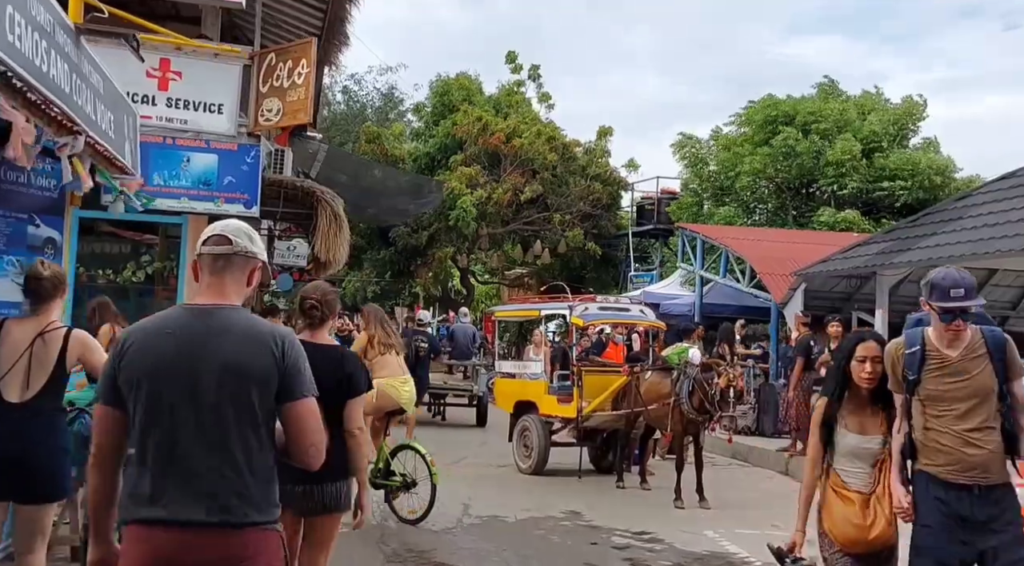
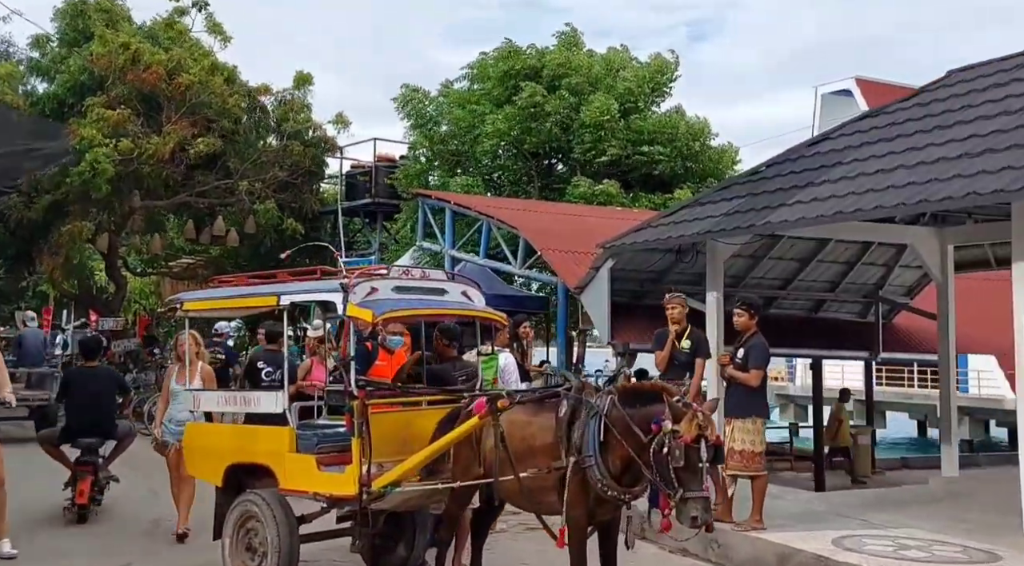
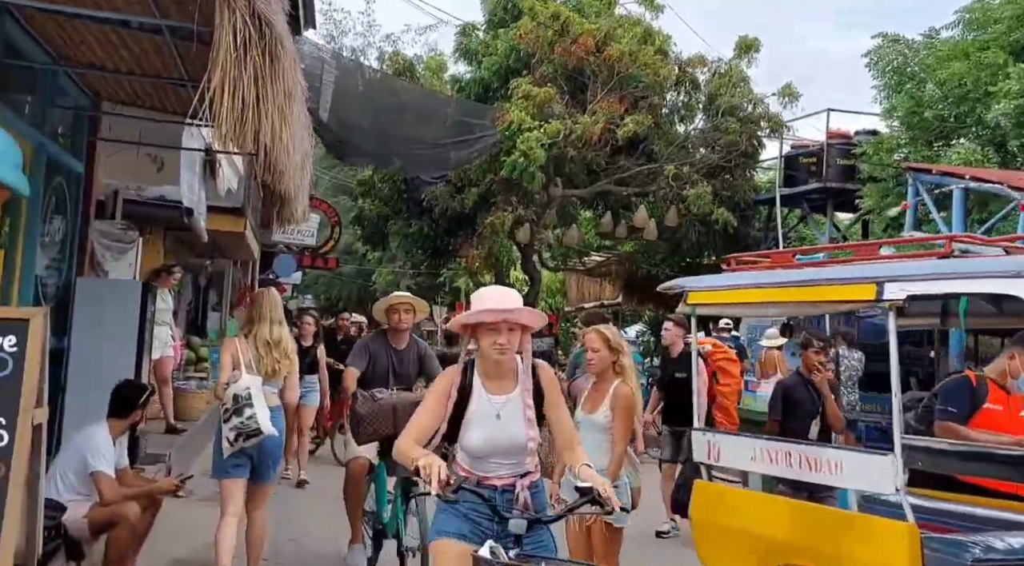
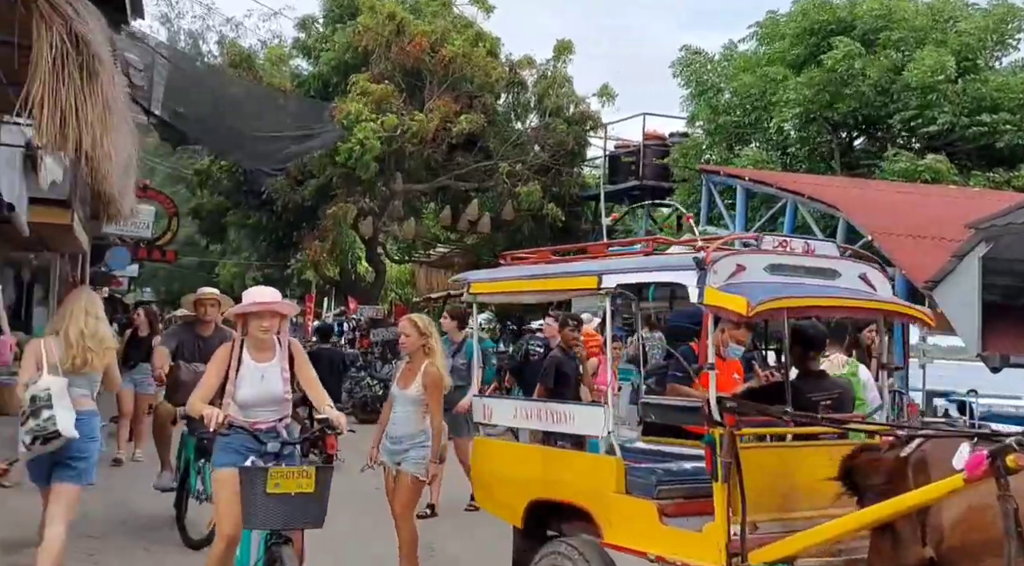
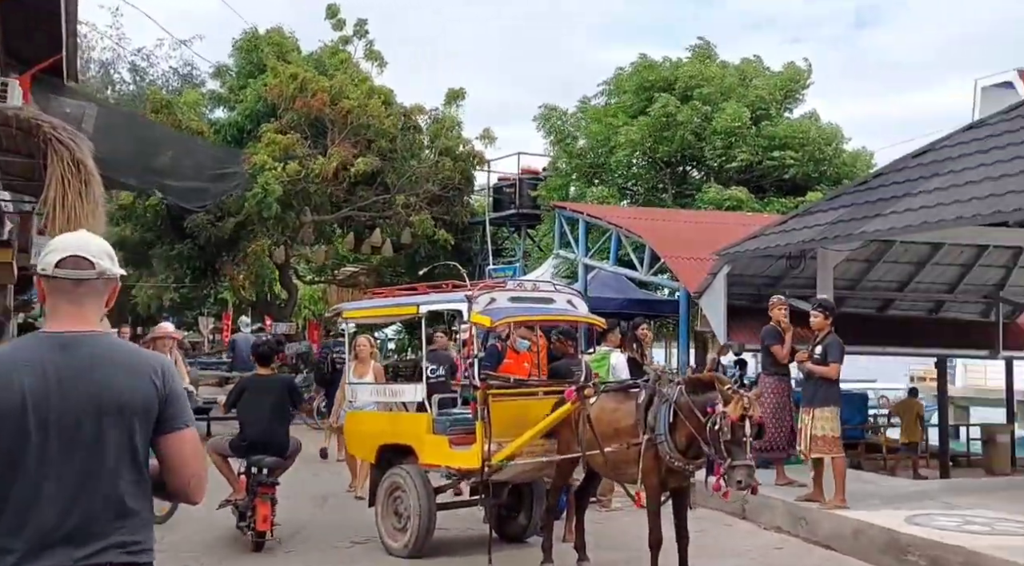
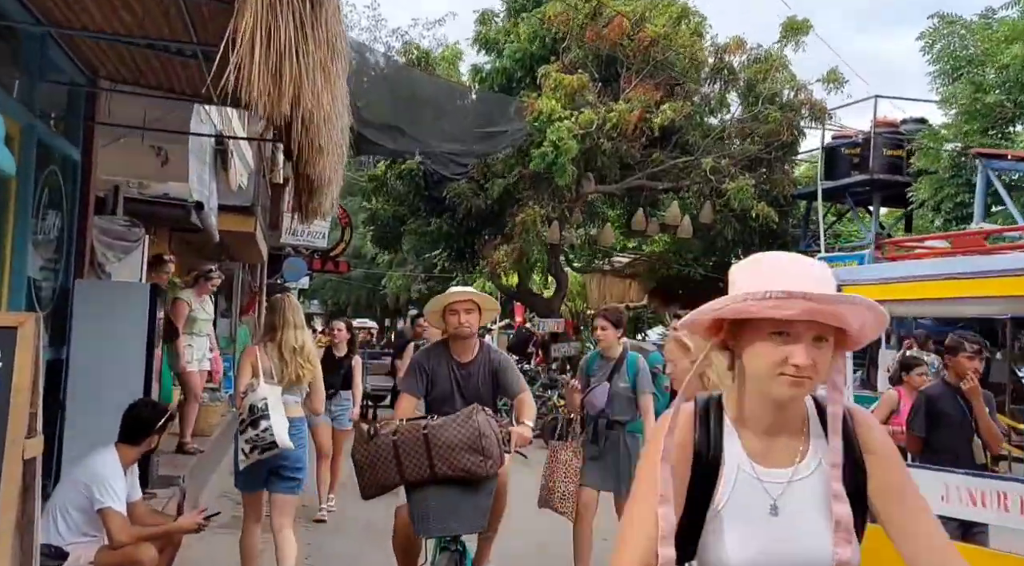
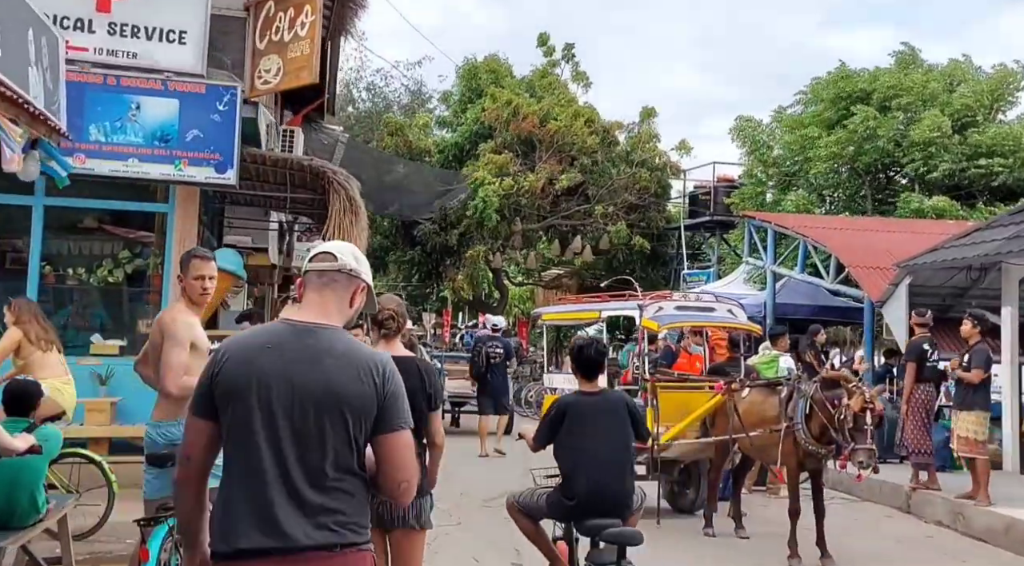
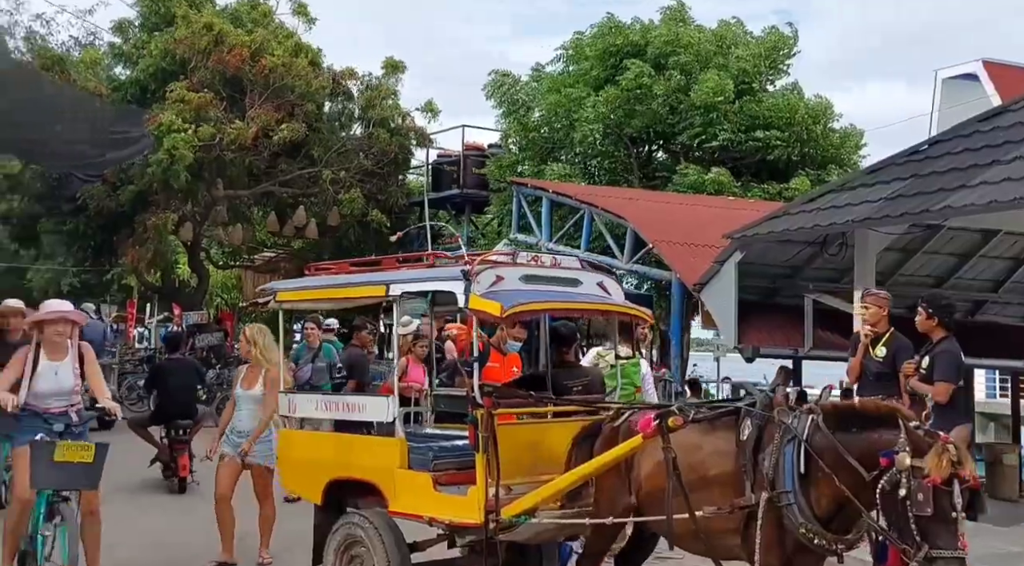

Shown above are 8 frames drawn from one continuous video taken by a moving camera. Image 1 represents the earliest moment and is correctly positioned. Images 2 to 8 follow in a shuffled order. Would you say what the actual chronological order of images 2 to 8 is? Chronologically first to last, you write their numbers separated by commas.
7, 5, 2, 8, 4, 3, 6
